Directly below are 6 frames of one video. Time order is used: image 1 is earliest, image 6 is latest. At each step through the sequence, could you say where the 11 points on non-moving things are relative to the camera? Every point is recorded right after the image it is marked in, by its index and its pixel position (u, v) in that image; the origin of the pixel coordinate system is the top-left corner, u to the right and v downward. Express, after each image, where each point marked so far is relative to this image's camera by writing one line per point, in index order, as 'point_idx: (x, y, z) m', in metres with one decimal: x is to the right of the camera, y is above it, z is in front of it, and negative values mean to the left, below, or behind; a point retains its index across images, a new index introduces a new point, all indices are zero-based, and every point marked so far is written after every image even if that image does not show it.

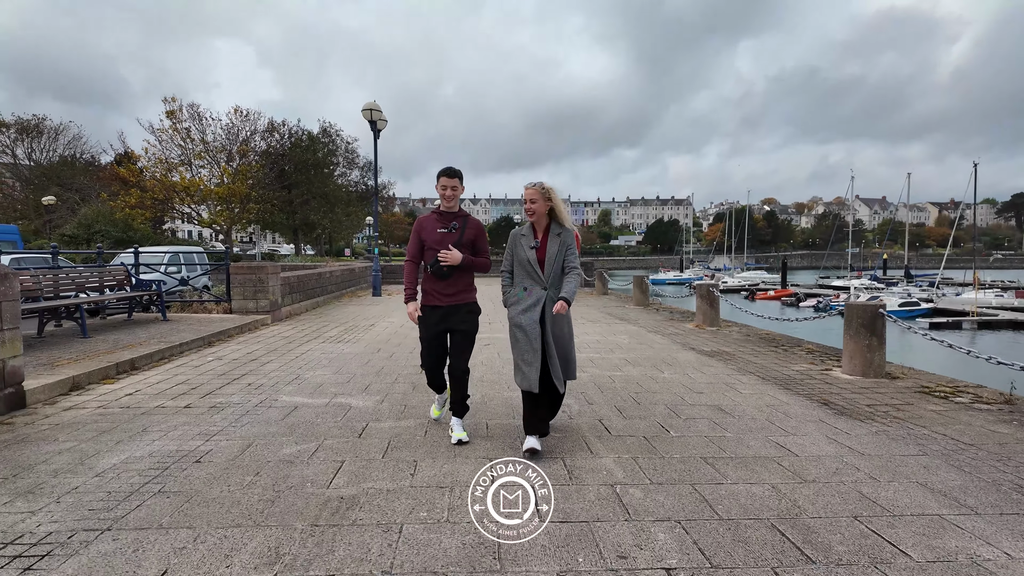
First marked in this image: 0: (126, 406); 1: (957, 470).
0: (-2.9, -0.9, +4.5) m
1: (+2.5, -1.0, +3.3) m
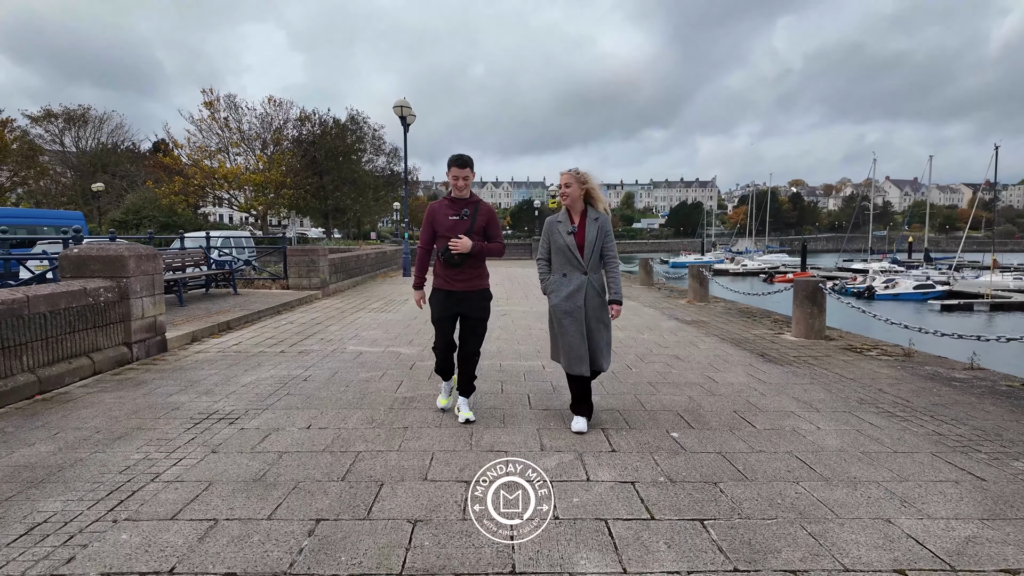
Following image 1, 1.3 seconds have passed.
0: (-2.8, -0.7, +6.2) m
1: (+2.5, -0.8, +4.7) m
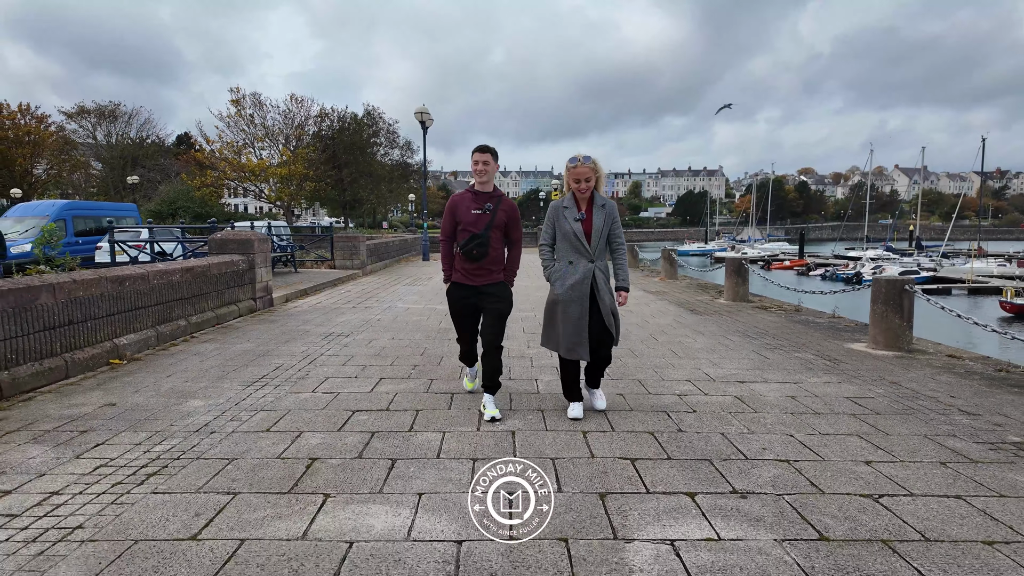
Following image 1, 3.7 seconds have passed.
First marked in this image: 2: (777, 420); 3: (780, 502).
0: (-2.8, -0.3, +8.8) m
1: (+2.5, -0.5, +7.3) m
2: (+1.7, -0.8, +3.8) m
3: (+1.2, -1.0, +2.7) m
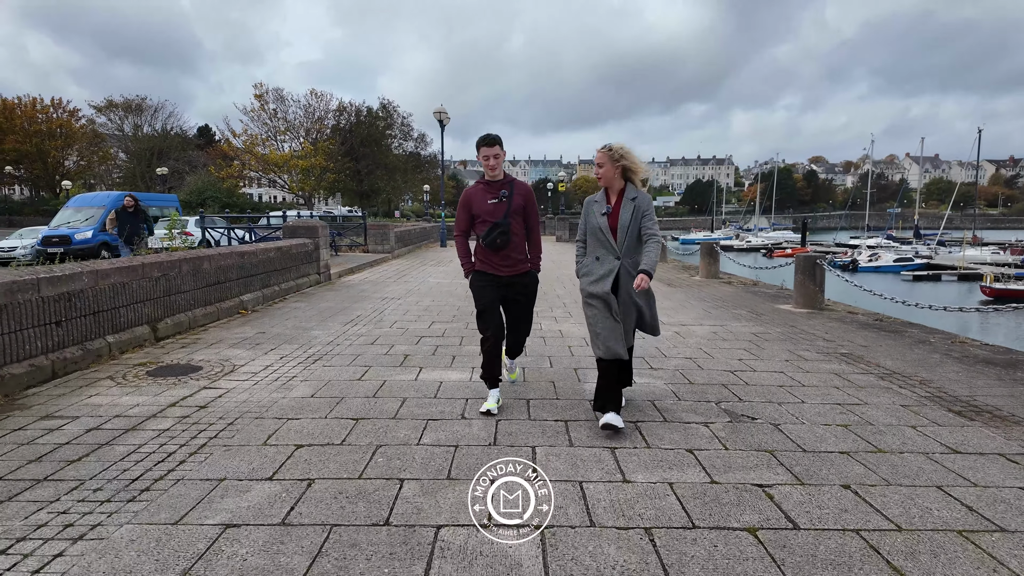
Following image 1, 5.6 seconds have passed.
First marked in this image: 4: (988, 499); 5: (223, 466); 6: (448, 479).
0: (-2.6, +0.1, +10.9) m
1: (+2.7, -0.1, +9.3) m
2: (+1.8, -0.5, +5.9) m
3: (+1.3, -0.7, +4.8) m
4: (+2.1, -0.9, +2.7) m
5: (-1.4, -0.9, +3.0) m
6: (-0.3, -0.9, +2.8) m
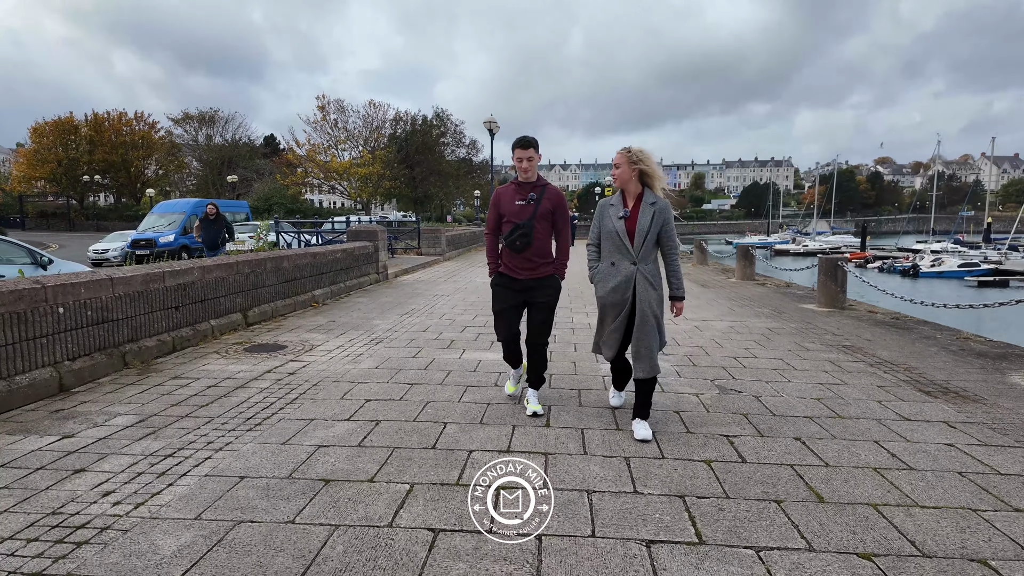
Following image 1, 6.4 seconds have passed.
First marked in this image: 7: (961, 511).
0: (-1.8, +0.1, +11.9) m
1: (+3.4, -0.1, +9.9) m
2: (+2.2, -0.5, +6.5) m
3: (+1.6, -0.6, +5.5) m
4: (+2.2, -0.9, +3.3) m
5: (-1.3, -0.8, +3.9) m
6: (-0.2, -0.8, +3.6) m
7: (+2.0, -1.0, +2.6) m
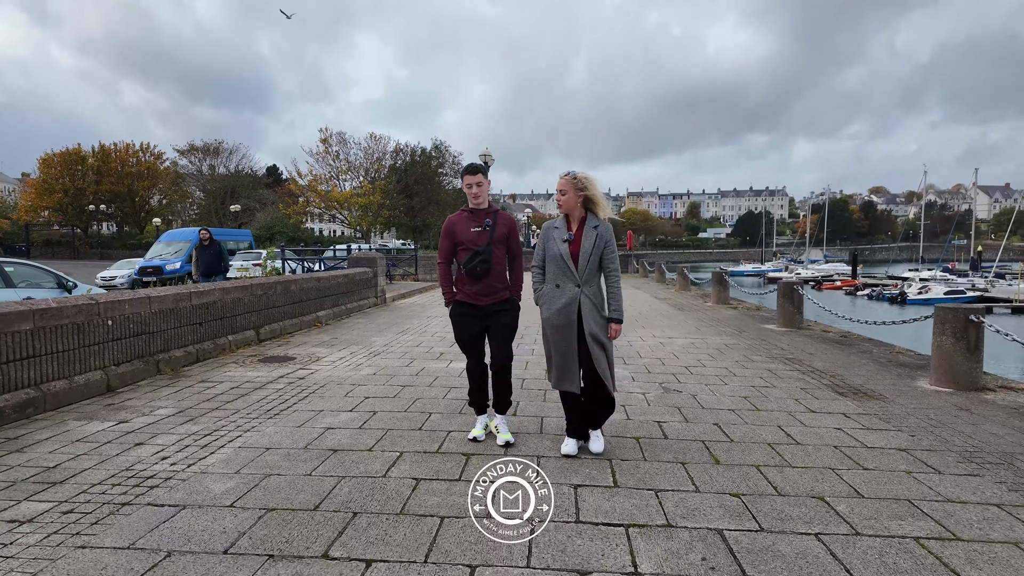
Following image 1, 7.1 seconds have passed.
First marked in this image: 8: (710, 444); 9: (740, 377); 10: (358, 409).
0: (-2.0, -0.4, +12.7) m
1: (+3.1, -0.5, +10.7) m
2: (+2.0, -0.8, +7.3) m
3: (+1.4, -0.8, +6.3) m
4: (+2.0, -1.0, +4.1) m
5: (-1.5, -0.9, +4.7) m
6: (-0.4, -0.9, +4.4) m
7: (+1.8, -1.0, +3.4) m
8: (+1.3, -1.0, +3.8) m
9: (+2.2, -0.9, +5.8) m
10: (-1.2, -0.9, +4.5) m
